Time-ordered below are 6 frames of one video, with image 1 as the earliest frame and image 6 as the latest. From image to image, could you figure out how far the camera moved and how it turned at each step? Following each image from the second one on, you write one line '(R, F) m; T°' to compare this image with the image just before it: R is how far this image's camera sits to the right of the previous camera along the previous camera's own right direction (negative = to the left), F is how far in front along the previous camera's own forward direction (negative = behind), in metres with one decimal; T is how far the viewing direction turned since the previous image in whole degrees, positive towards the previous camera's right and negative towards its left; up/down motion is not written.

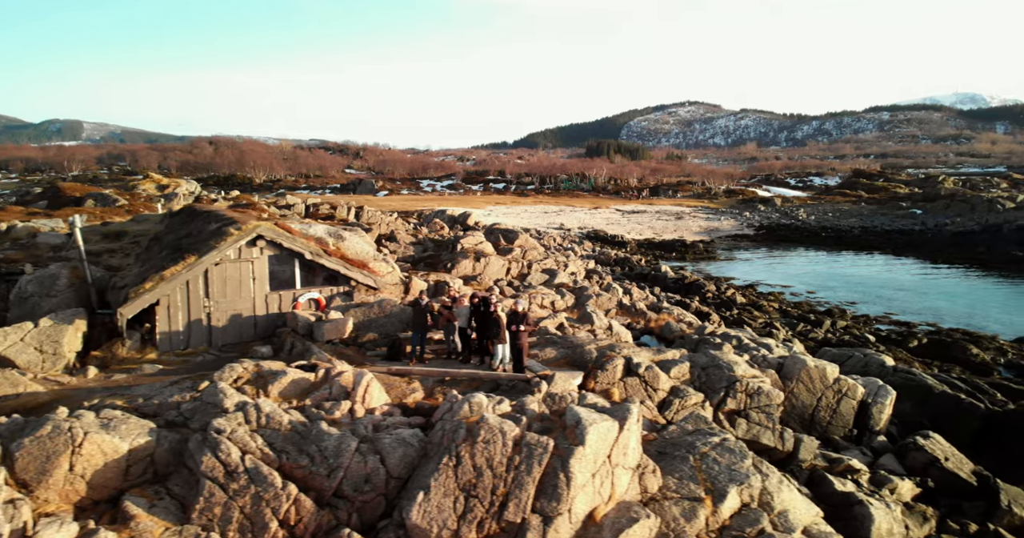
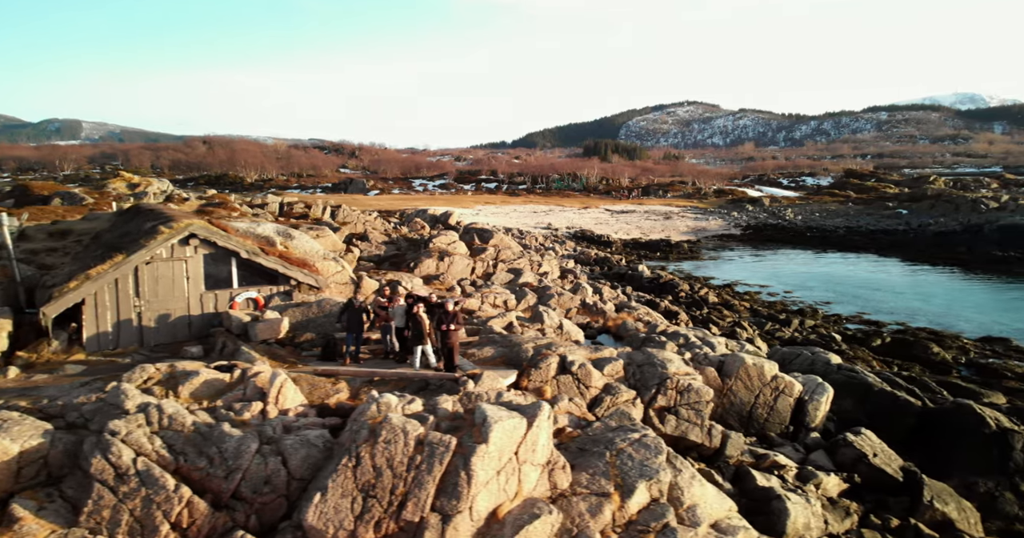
(+1.2, +0.1) m; +2°
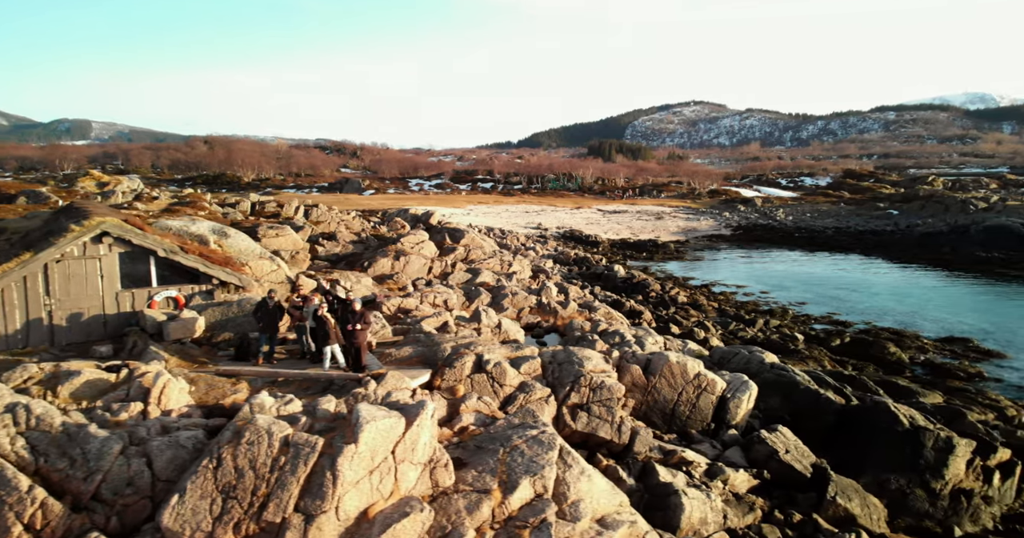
(+1.6, +0.1) m; +1°
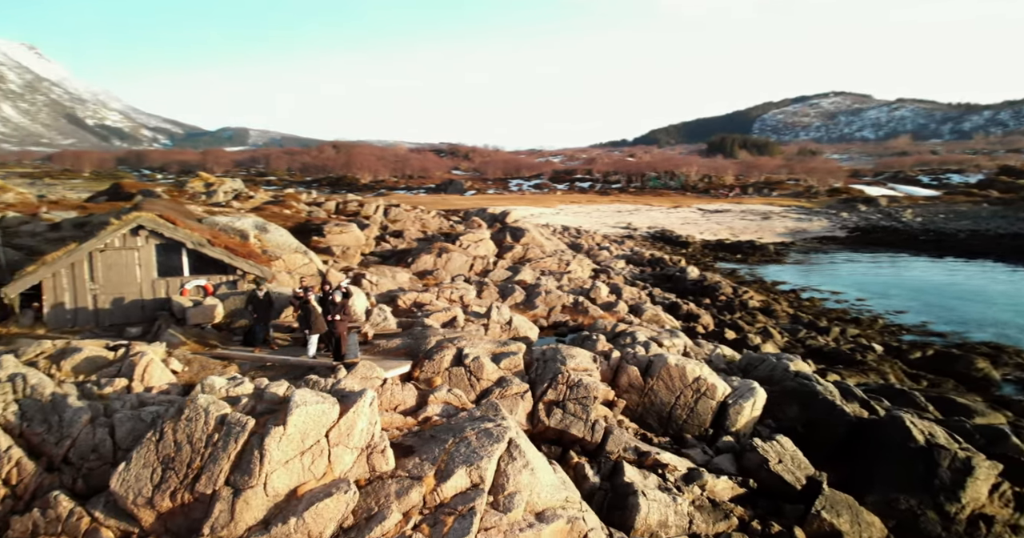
(+2.4, 0.0) m; -8°
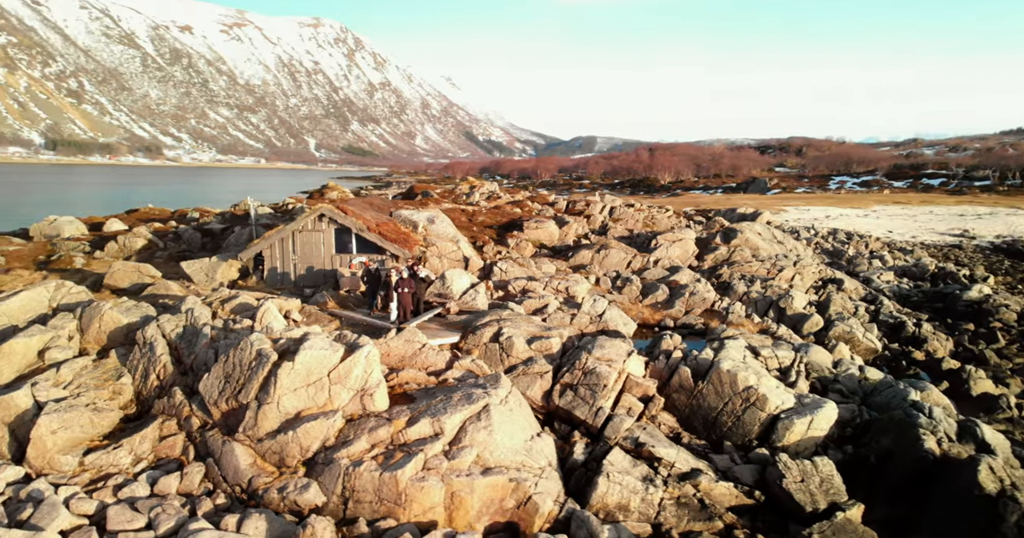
(+5.4, -0.1) m; -25°
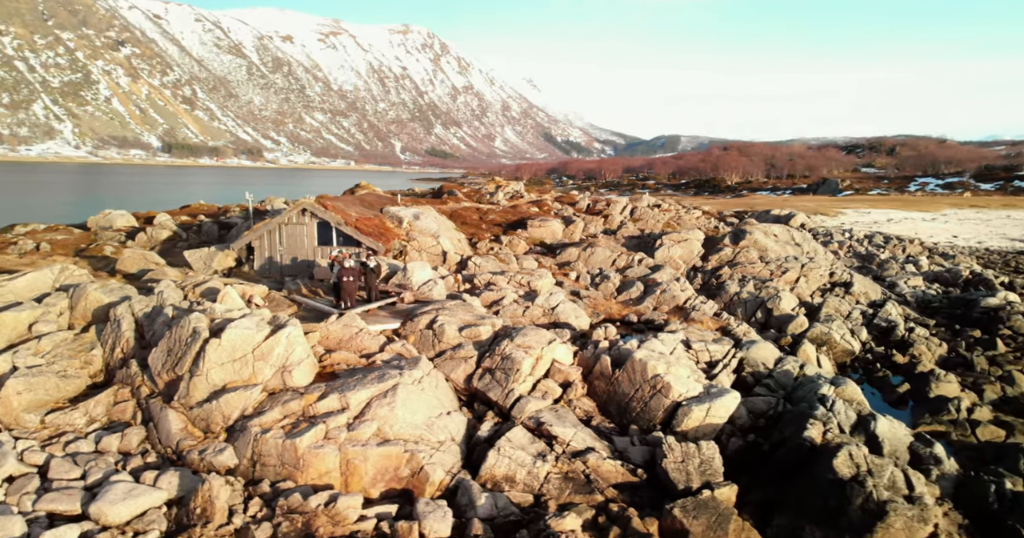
(+2.9, -0.9) m; -4°
